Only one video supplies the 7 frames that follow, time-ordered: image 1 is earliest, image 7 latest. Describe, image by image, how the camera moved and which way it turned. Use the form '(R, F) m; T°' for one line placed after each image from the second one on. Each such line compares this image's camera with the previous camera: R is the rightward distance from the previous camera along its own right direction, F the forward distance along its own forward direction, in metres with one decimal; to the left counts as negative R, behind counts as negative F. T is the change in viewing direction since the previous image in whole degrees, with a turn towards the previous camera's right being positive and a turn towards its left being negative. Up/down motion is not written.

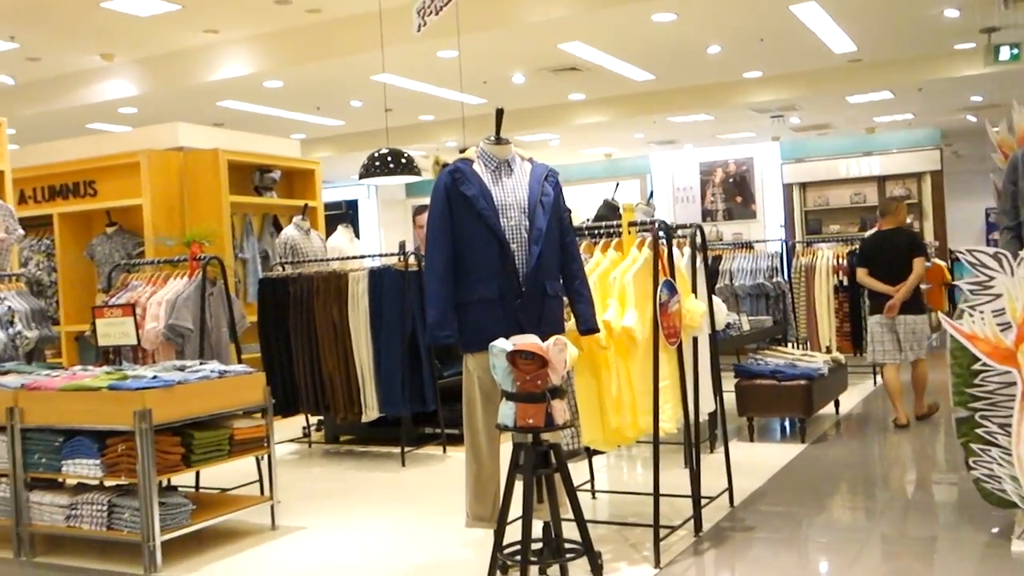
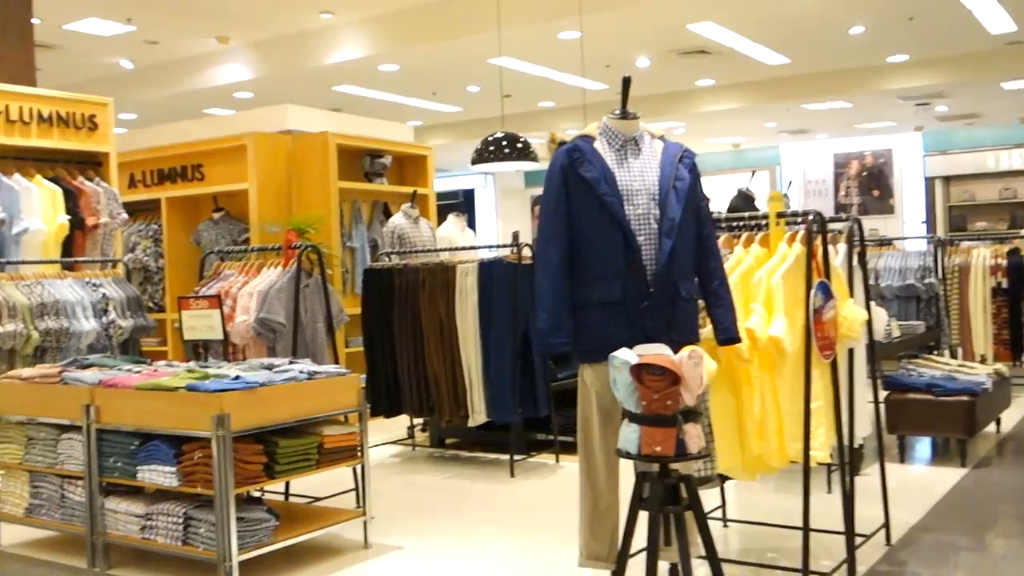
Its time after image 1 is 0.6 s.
(0.0, +0.5) m; -7°
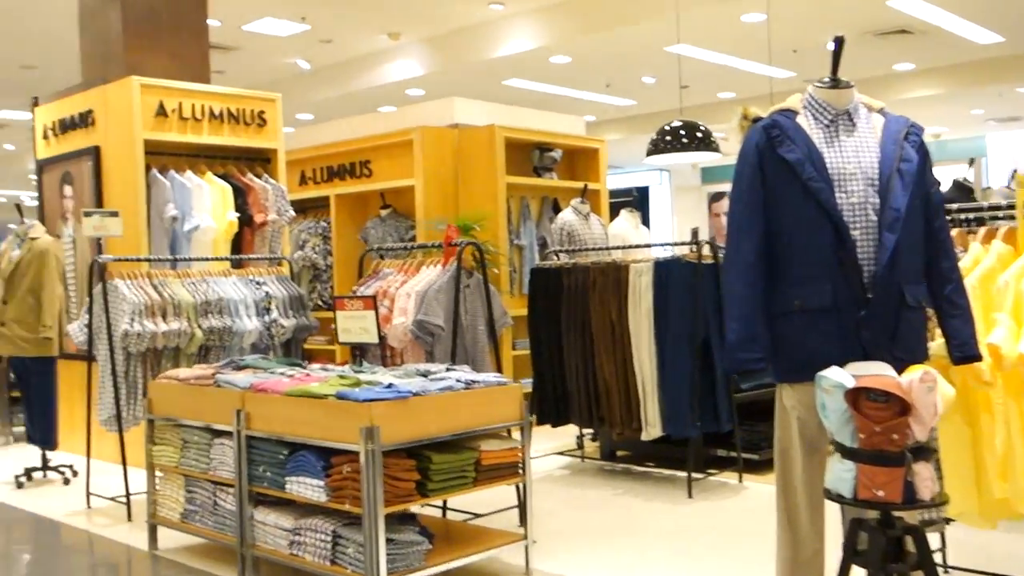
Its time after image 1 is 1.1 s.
(0.0, +0.4) m; -10°
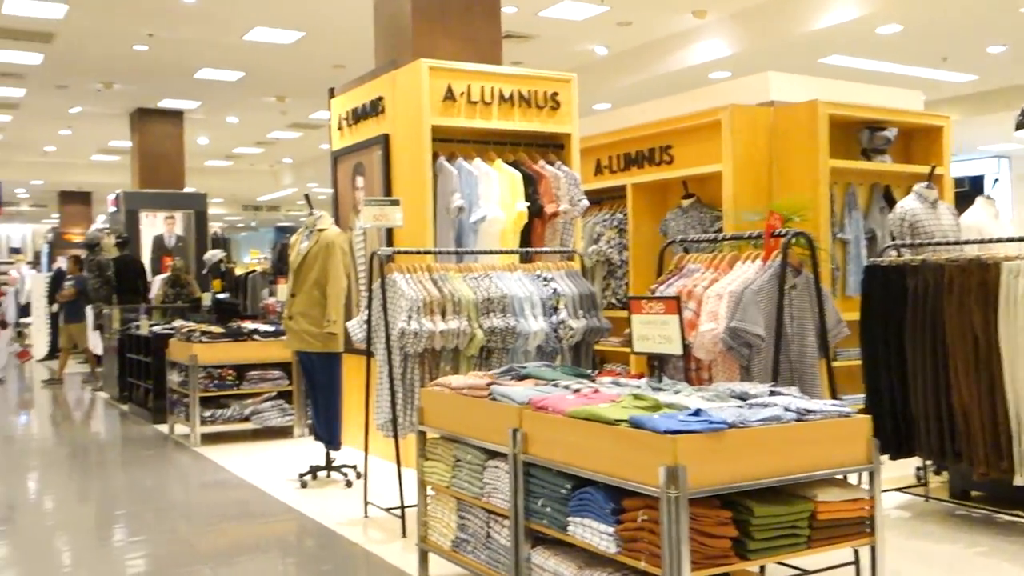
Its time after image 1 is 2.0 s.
(-0.1, +0.7) m; -17°
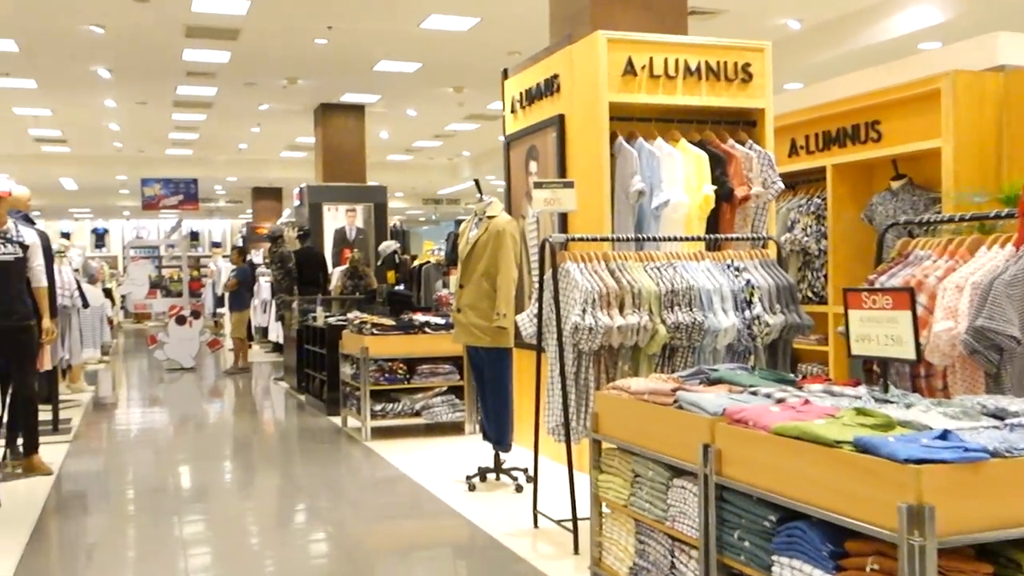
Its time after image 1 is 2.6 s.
(0.0, +0.4) m; -10°
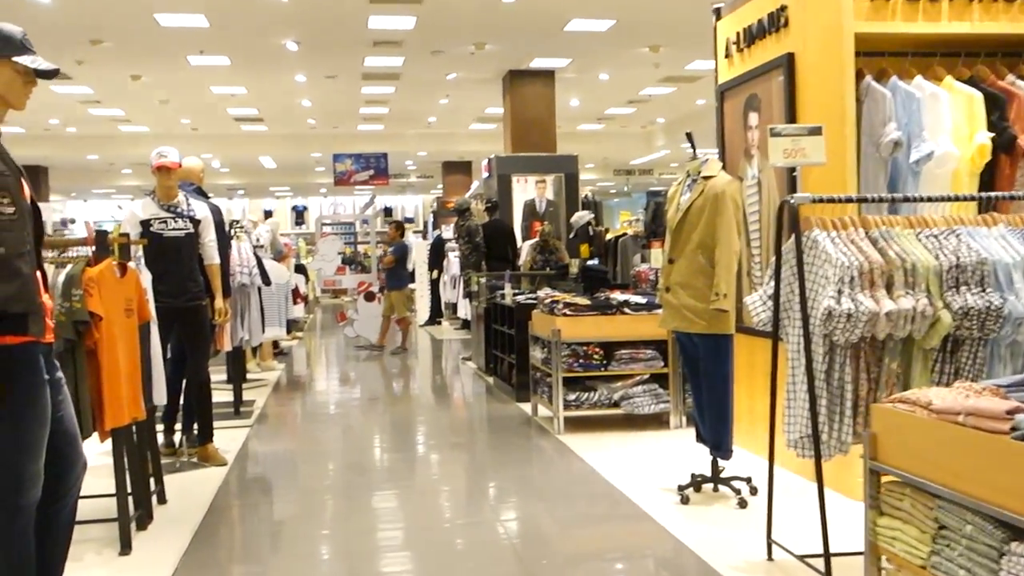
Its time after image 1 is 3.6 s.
(-0.1, +0.8) m; -11°
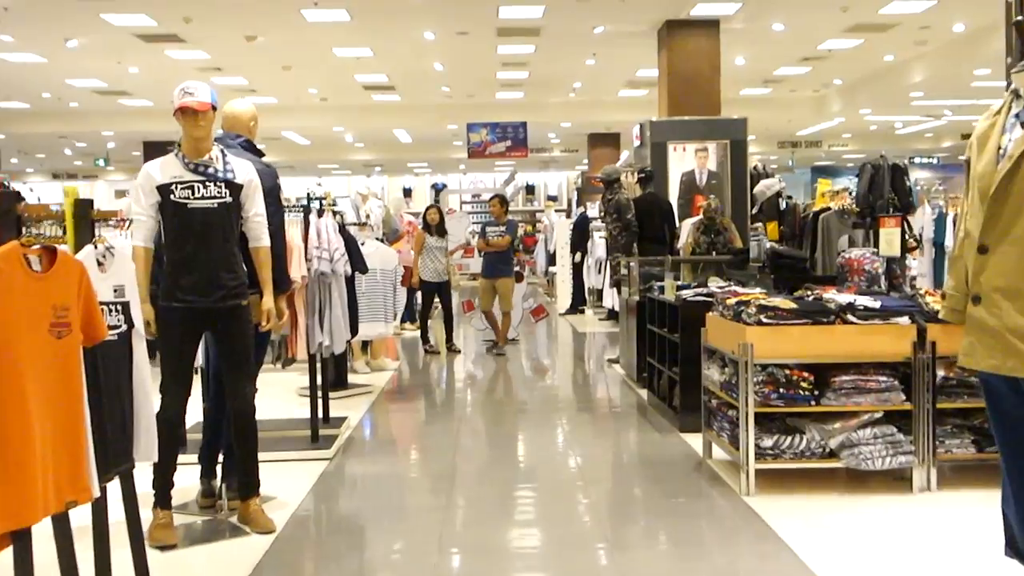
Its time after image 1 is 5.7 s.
(-0.1, +1.7) m; -8°
